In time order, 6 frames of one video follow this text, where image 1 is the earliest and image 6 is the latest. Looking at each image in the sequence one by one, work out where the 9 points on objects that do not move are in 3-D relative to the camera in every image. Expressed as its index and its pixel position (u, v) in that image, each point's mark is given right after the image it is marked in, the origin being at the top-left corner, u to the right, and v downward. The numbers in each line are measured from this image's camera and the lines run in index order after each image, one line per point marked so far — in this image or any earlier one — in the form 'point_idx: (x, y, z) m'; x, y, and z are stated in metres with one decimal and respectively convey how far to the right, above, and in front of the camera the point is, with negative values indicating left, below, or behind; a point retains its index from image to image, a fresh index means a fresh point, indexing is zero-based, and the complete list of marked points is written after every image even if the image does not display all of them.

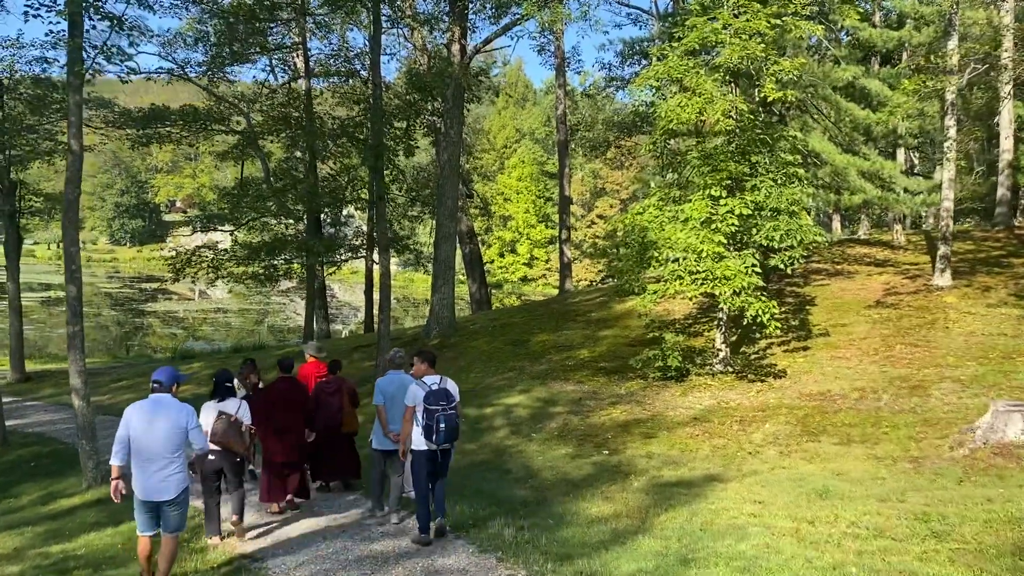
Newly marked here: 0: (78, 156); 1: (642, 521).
0: (-4.1, +1.3, +8.3) m
1: (+0.9, -1.7, +6.4) m
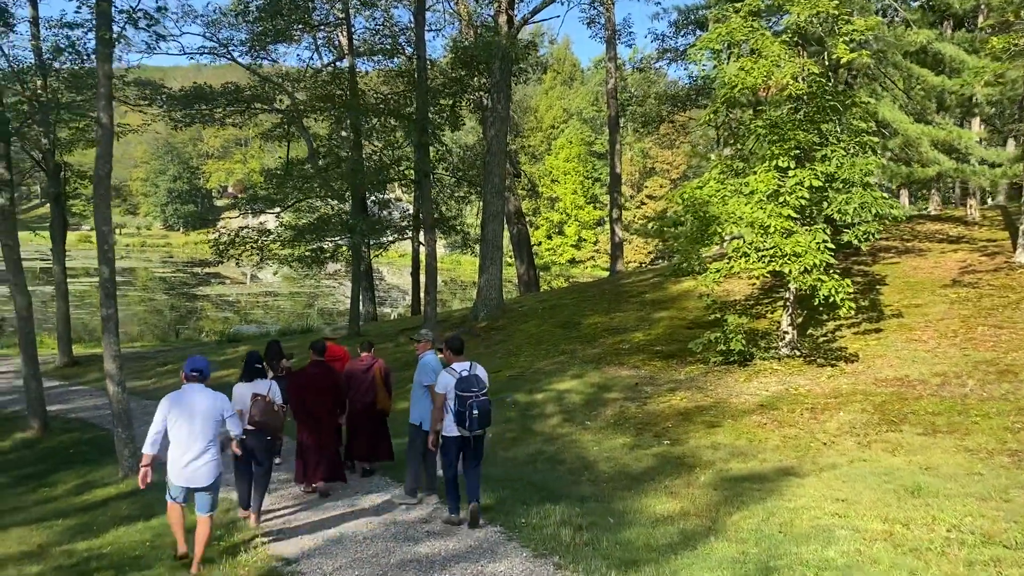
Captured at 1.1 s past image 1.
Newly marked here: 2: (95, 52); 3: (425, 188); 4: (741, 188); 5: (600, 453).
0: (-3.6, +1.4, +7.9) m
1: (+1.3, -1.5, +5.8) m
2: (-3.7, +2.1, +7.9) m
3: (-1.5, +1.7, +15.2) m
4: (+2.8, +1.2, +10.6) m
5: (+0.8, -1.6, +8.3) m
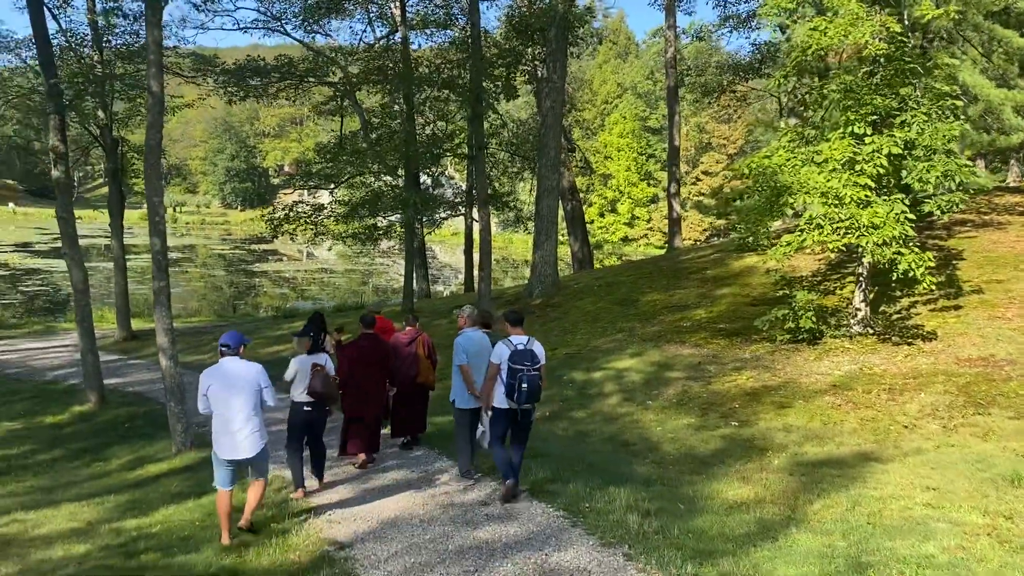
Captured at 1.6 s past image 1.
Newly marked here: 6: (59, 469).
0: (-3.1, +1.7, +7.7) m
1: (+1.7, -1.4, +5.4) m
2: (-3.2, +2.3, +7.7) m
3: (-0.5, +2.2, +14.8) m
4: (+3.4, +1.5, +10.1) m
5: (+1.4, -1.3, +7.9) m
6: (-4.0, -1.6, +7.7) m
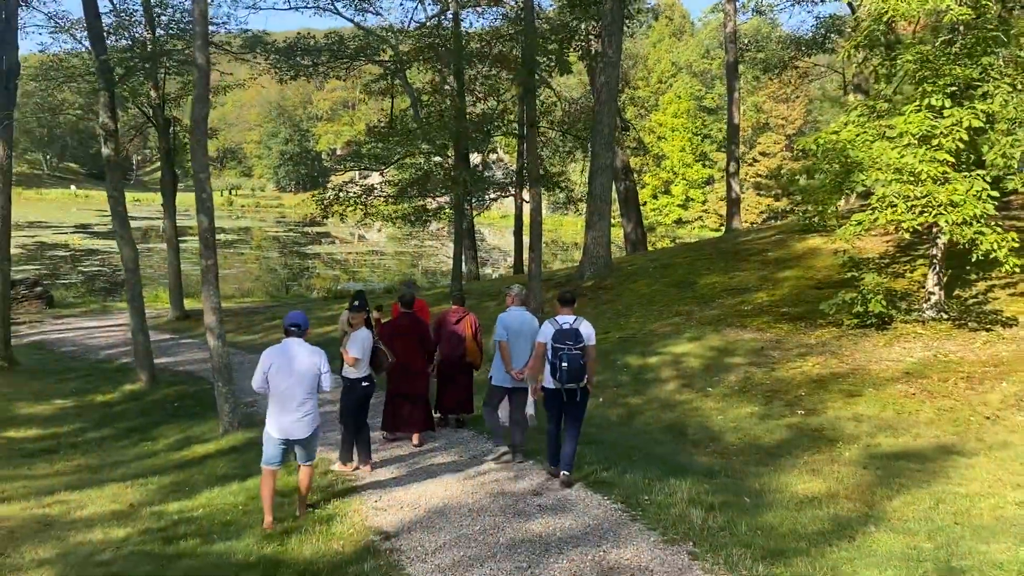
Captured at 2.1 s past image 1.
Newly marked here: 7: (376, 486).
0: (-2.6, +1.9, +7.6) m
1: (+2.0, -1.2, +5.0) m
2: (-2.7, +2.5, +7.5) m
3: (+0.3, +2.5, +14.5) m
4: (+4.0, +1.7, +9.5) m
5: (+1.8, -1.2, +7.5) m
6: (-3.5, -1.4, +7.7) m
7: (-0.9, -1.3, +5.8) m
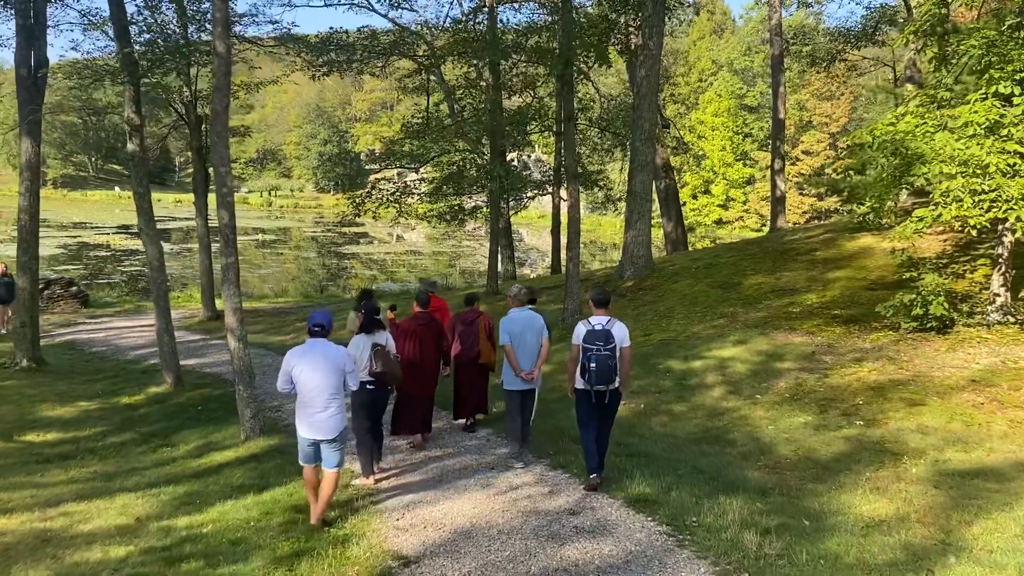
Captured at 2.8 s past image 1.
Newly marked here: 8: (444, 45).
0: (-2.4, +1.9, +7.2) m
1: (+2.2, -1.2, +4.5) m
2: (-2.4, +2.5, +7.2) m
3: (+0.9, +2.5, +14.0) m
4: (+4.4, +1.7, +8.9) m
5: (+2.1, -1.2, +7.0) m
6: (-3.2, -1.4, +7.4) m
7: (-0.7, -1.3, +5.4) m
8: (-1.3, +4.6, +16.6) m
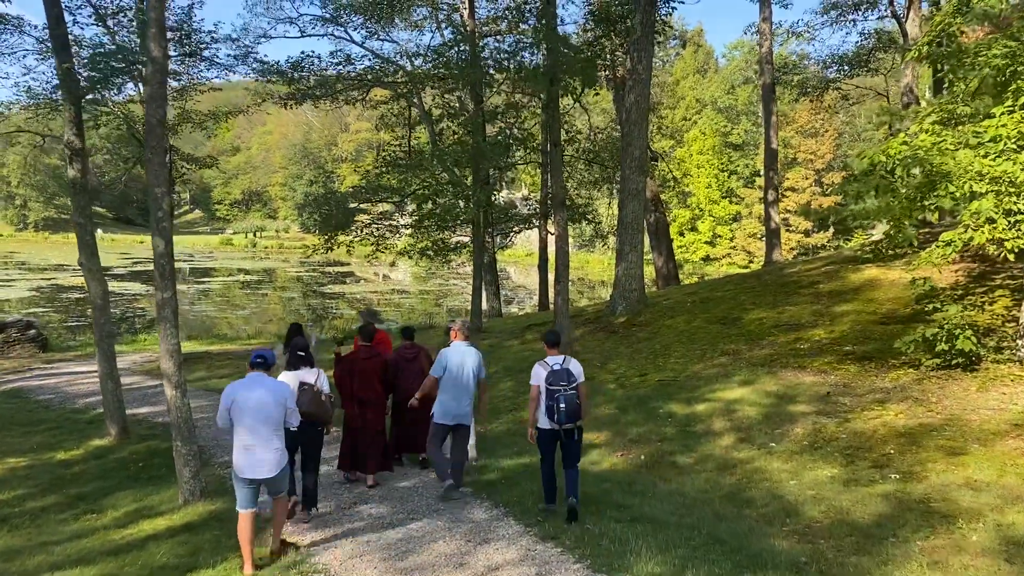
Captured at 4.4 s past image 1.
0: (-2.5, +1.6, +6.3) m
1: (+2.1, -1.4, +3.5) m
2: (-2.6, +2.3, +6.3) m
3: (+0.7, +1.9, +13.2) m
4: (+4.2, +1.4, +8.1) m
5: (+2.0, -1.4, +6.0) m
6: (-3.4, -1.7, +6.3) m
7: (-0.8, -1.5, +4.3) m
8: (-1.6, +3.9, +15.9) m
